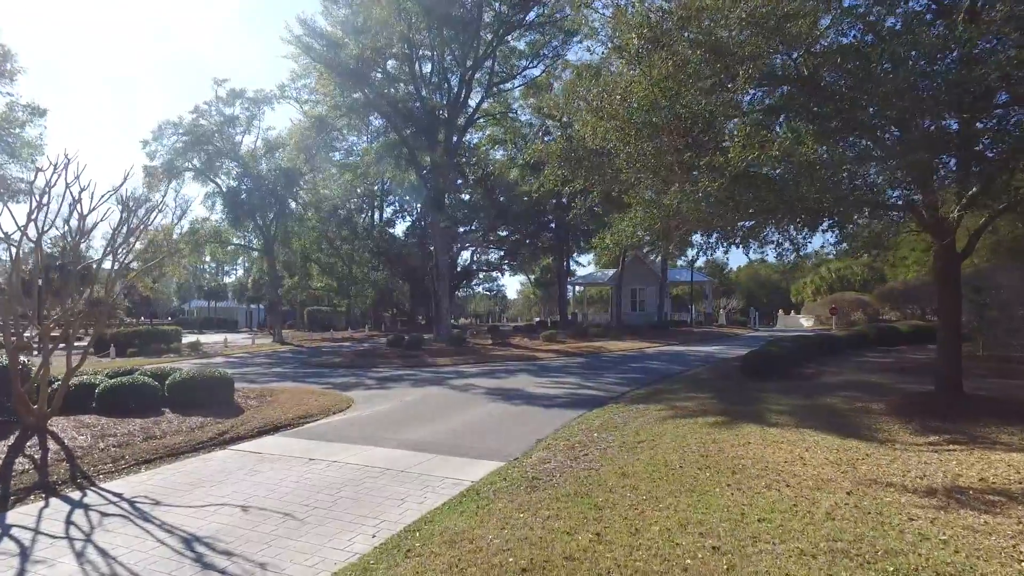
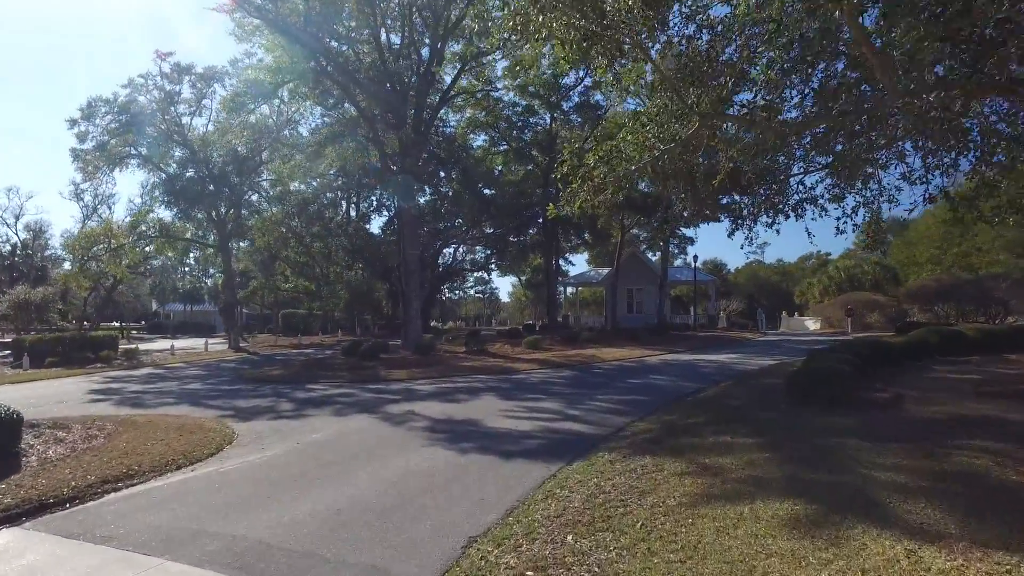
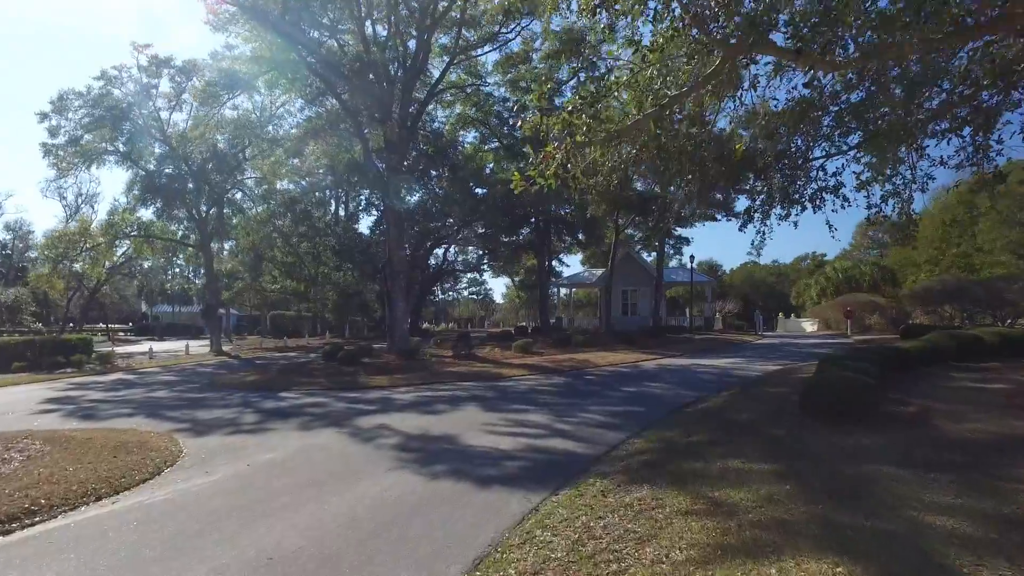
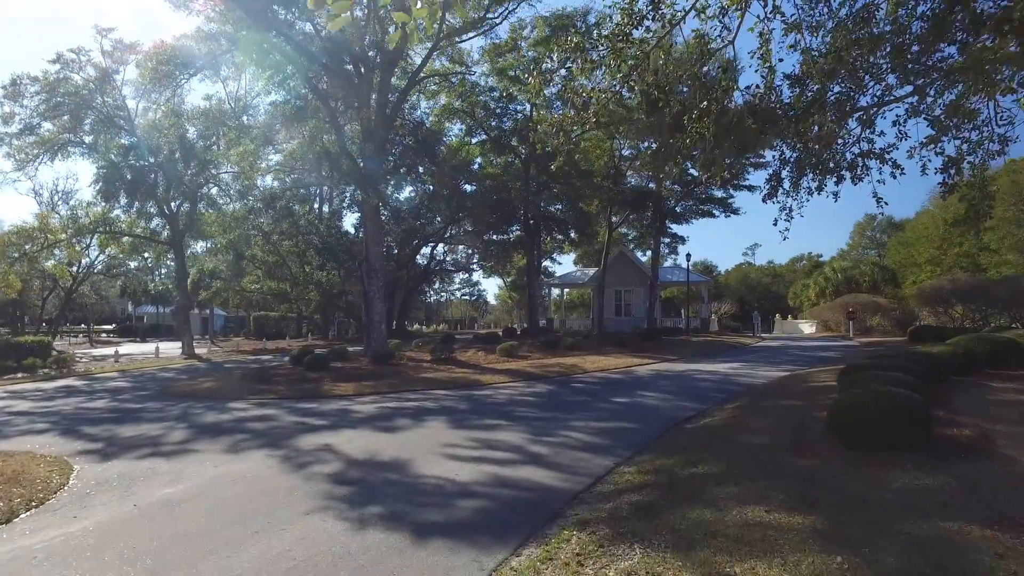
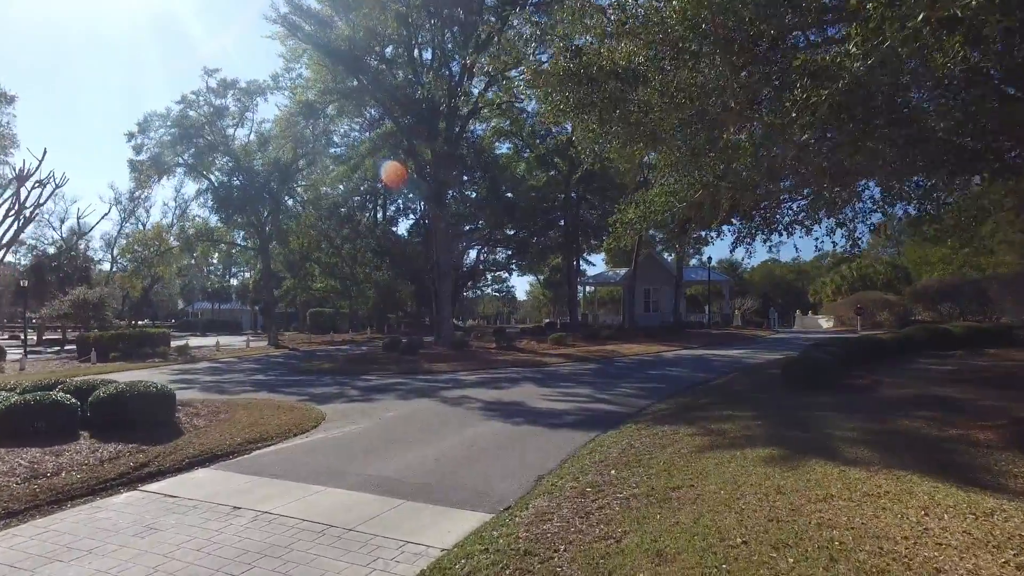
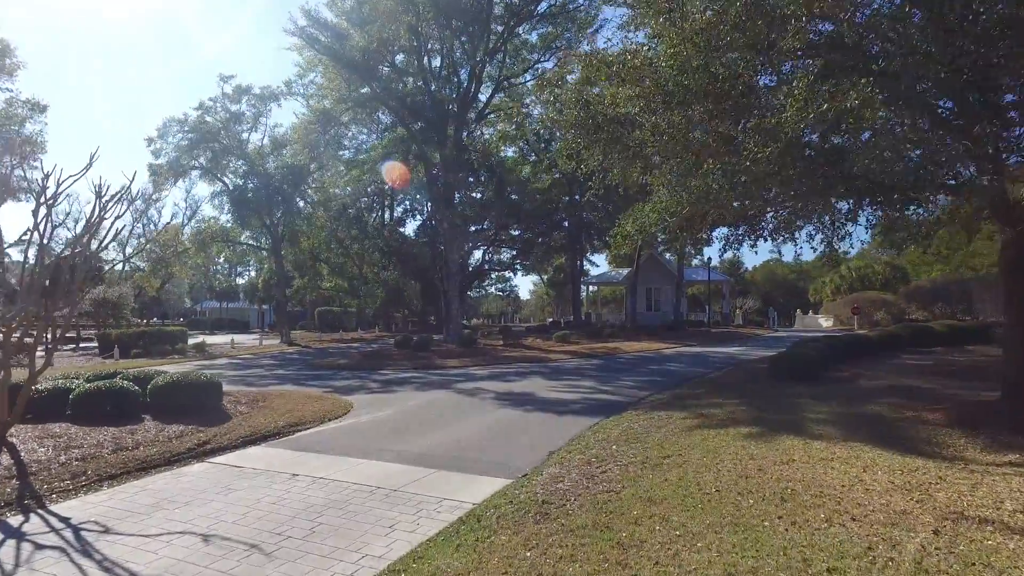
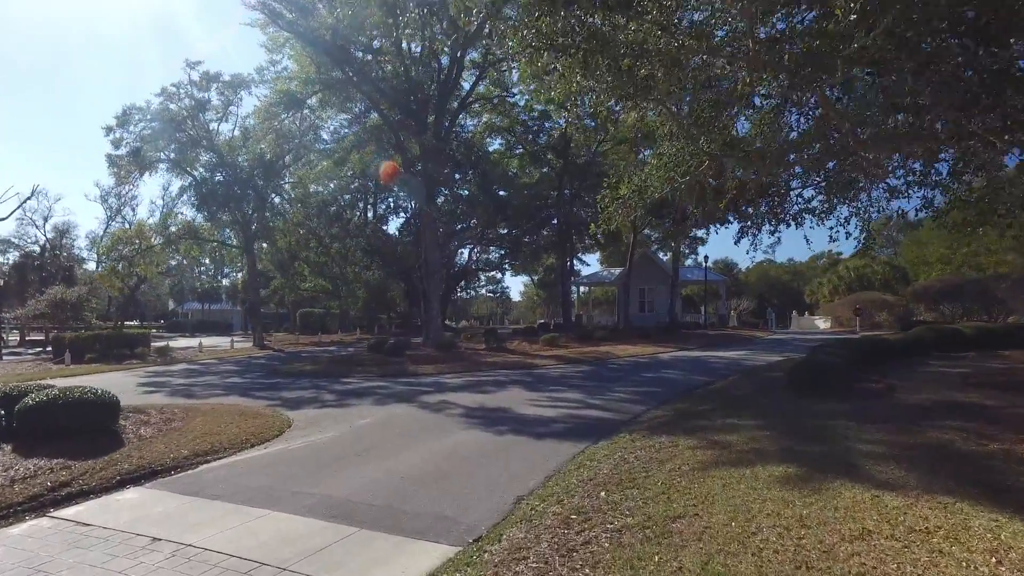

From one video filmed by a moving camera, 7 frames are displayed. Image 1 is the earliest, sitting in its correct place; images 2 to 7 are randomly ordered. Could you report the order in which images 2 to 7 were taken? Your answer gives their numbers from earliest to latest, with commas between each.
6, 5, 7, 2, 3, 4
